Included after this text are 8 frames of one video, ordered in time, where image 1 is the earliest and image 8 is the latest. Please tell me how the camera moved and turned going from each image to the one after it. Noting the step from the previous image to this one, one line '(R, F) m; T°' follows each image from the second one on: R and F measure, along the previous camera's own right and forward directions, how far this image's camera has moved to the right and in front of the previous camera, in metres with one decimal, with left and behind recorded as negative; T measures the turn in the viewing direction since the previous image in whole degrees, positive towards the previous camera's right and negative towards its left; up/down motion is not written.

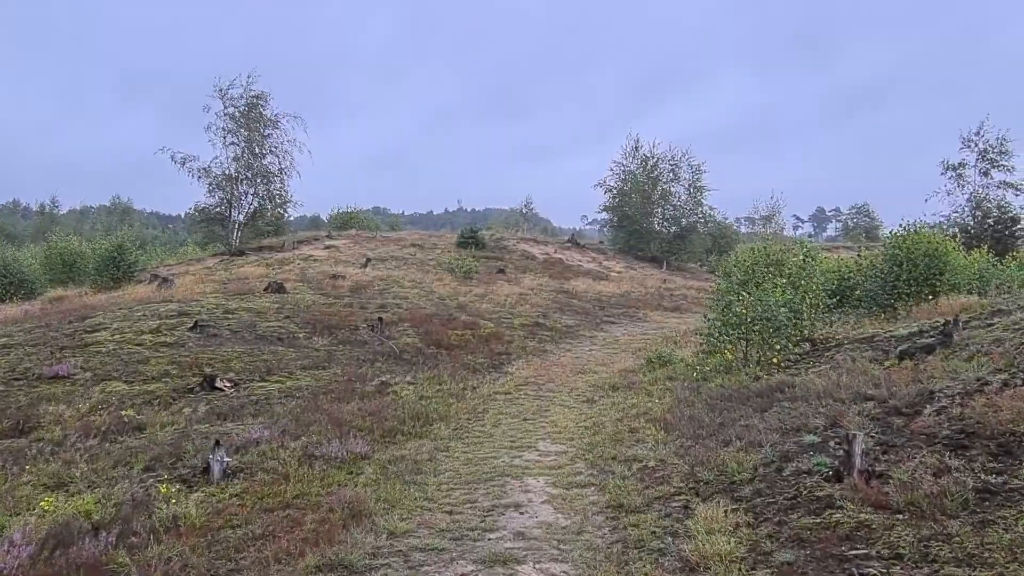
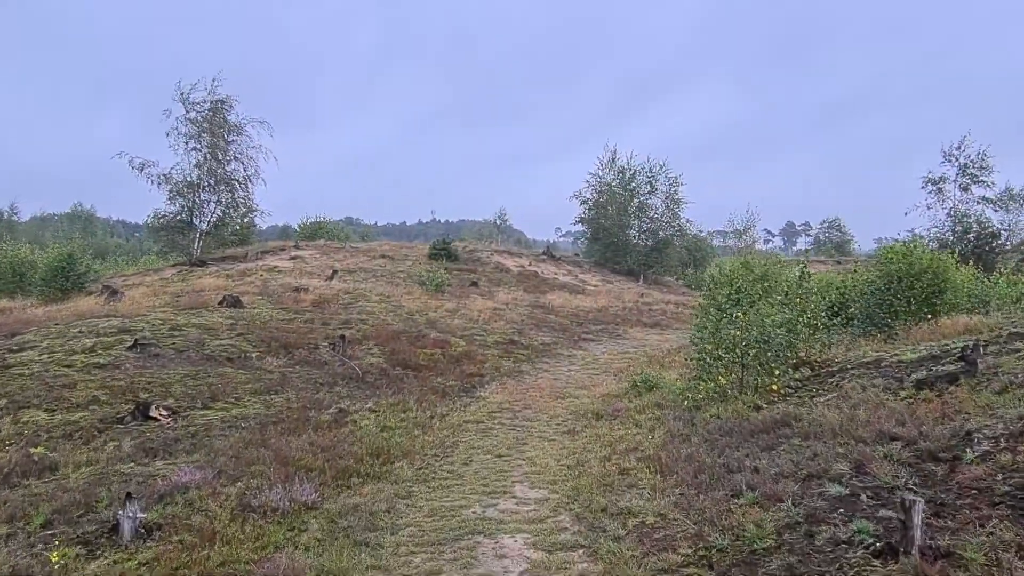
(0.0, +1.0) m; +2°
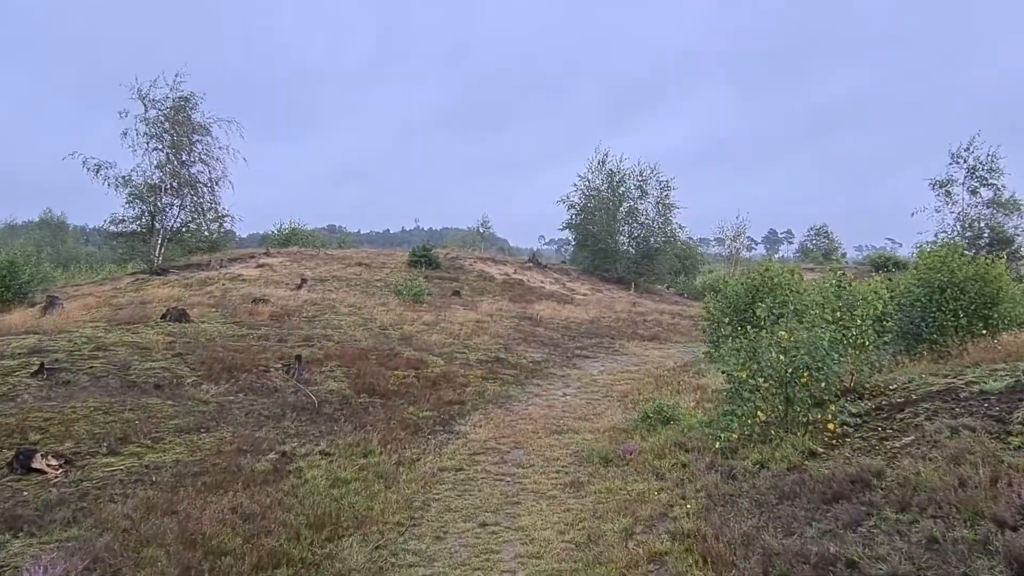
(0.0, +1.8) m; +1°
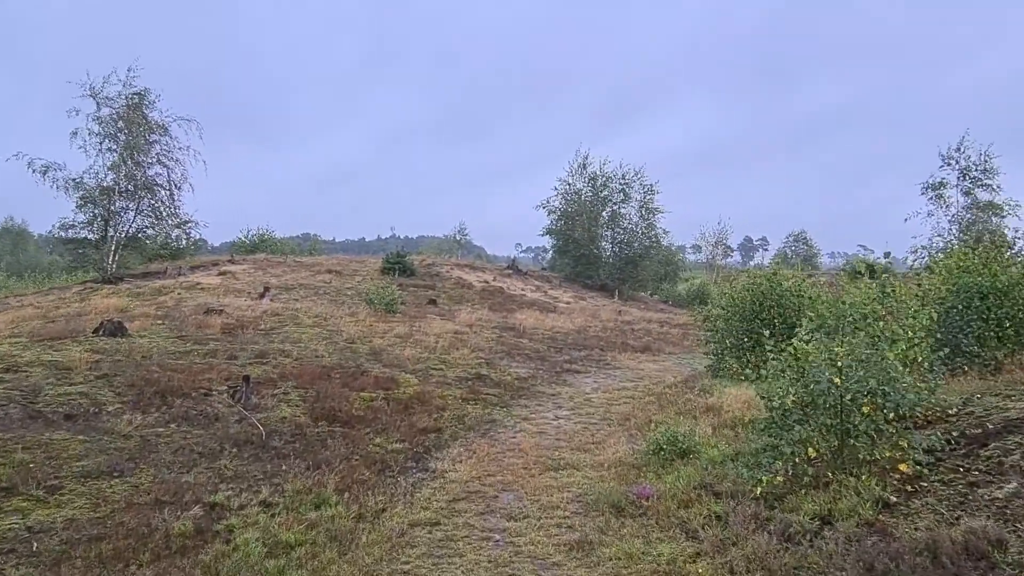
(-0.1, +1.4) m; +2°
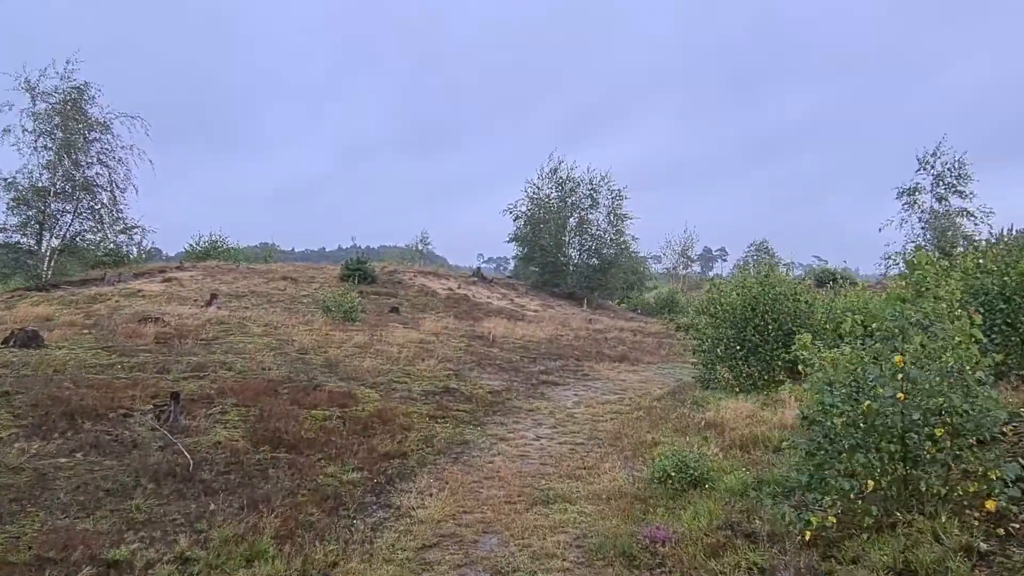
(-0.2, +1.2) m; +3°
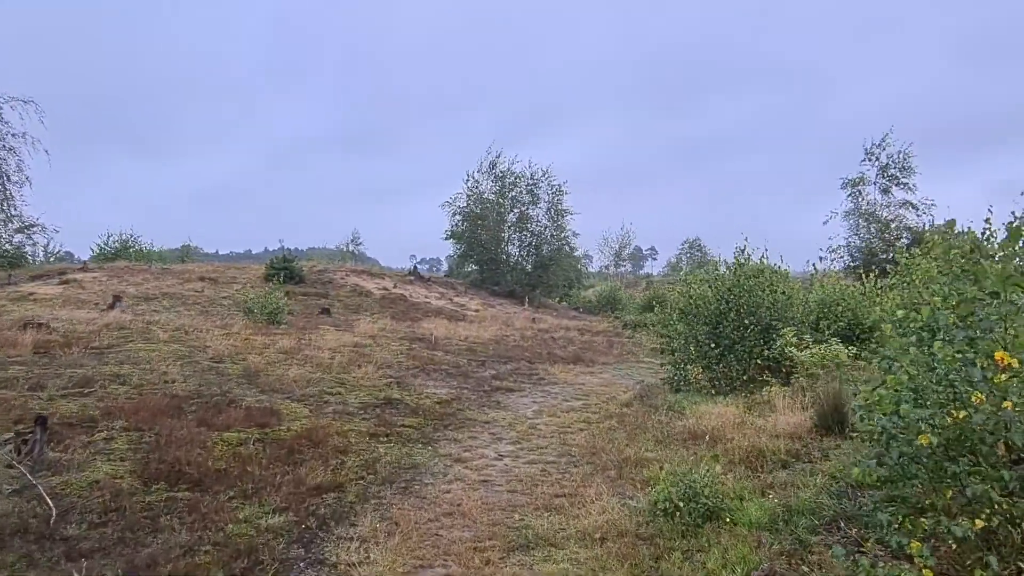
(-0.2, +1.3) m; +5°
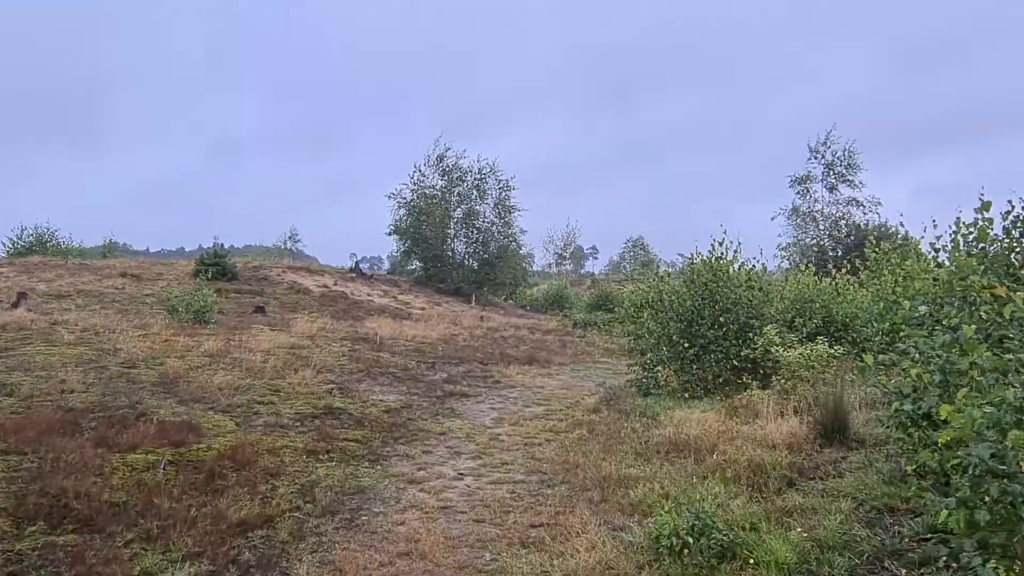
(-0.2, +1.0) m; +4°
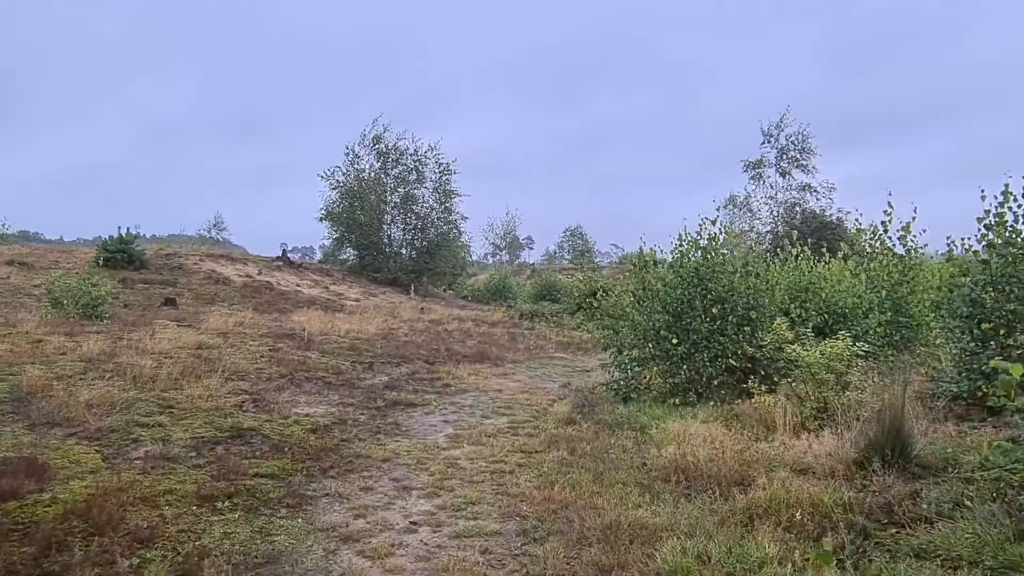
(-0.2, +1.6) m; +5°
